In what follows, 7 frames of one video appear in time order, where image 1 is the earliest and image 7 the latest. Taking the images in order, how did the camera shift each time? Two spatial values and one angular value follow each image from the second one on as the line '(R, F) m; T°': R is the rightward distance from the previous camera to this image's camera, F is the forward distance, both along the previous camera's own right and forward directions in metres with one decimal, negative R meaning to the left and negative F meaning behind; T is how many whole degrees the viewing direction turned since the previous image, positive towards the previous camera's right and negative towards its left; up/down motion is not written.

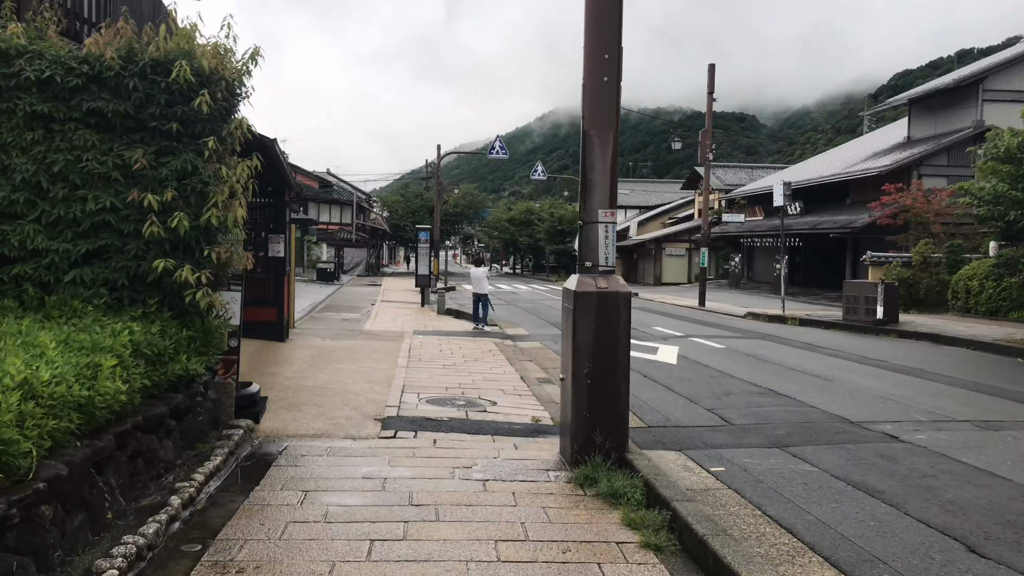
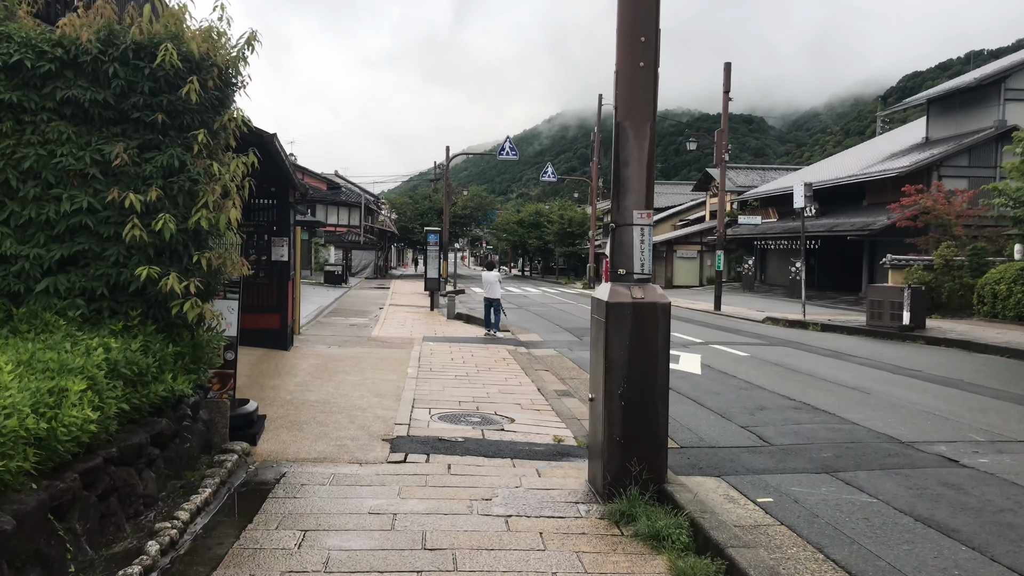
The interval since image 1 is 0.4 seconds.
(-0.1, +0.5) m; -1°
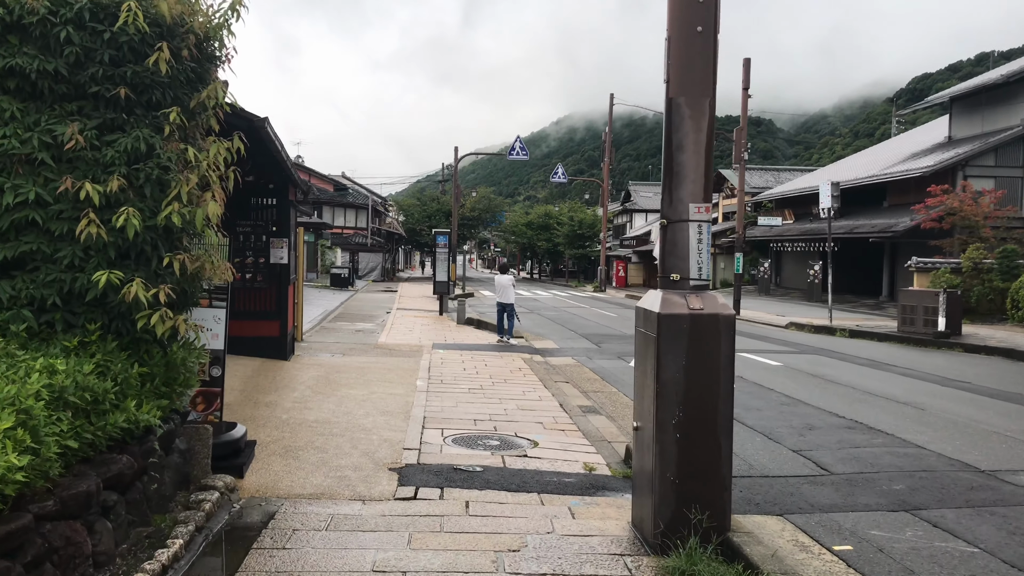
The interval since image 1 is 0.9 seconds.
(-0.1, +0.7) m; -1°
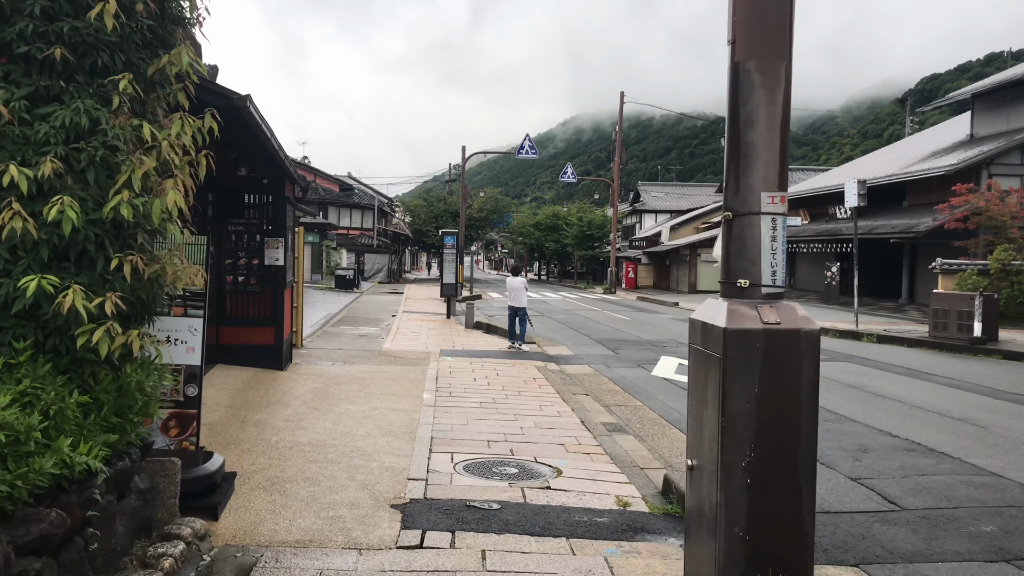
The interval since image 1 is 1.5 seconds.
(-0.1, +0.7) m; 0°
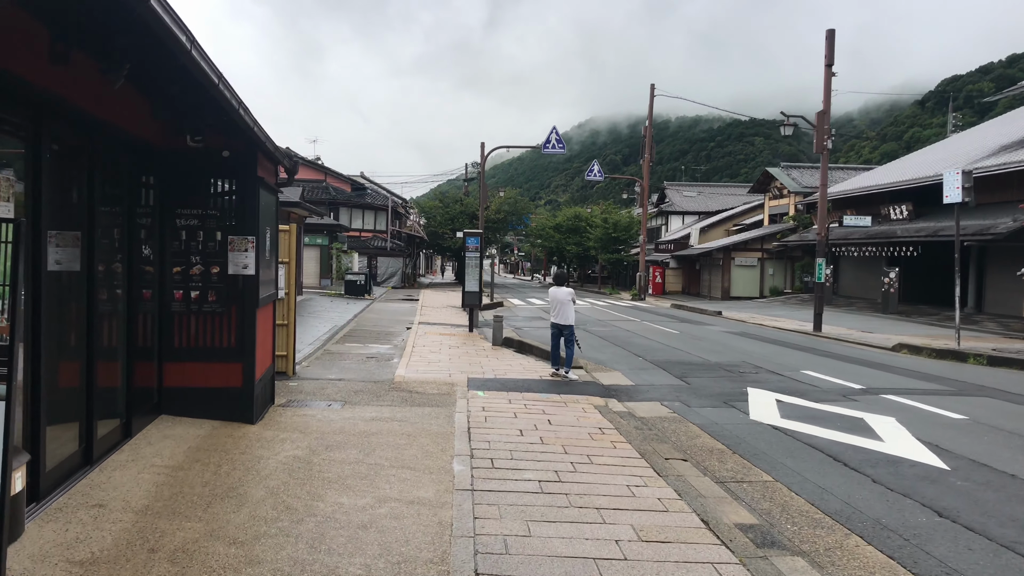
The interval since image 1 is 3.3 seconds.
(-0.4, +2.4) m; -1°
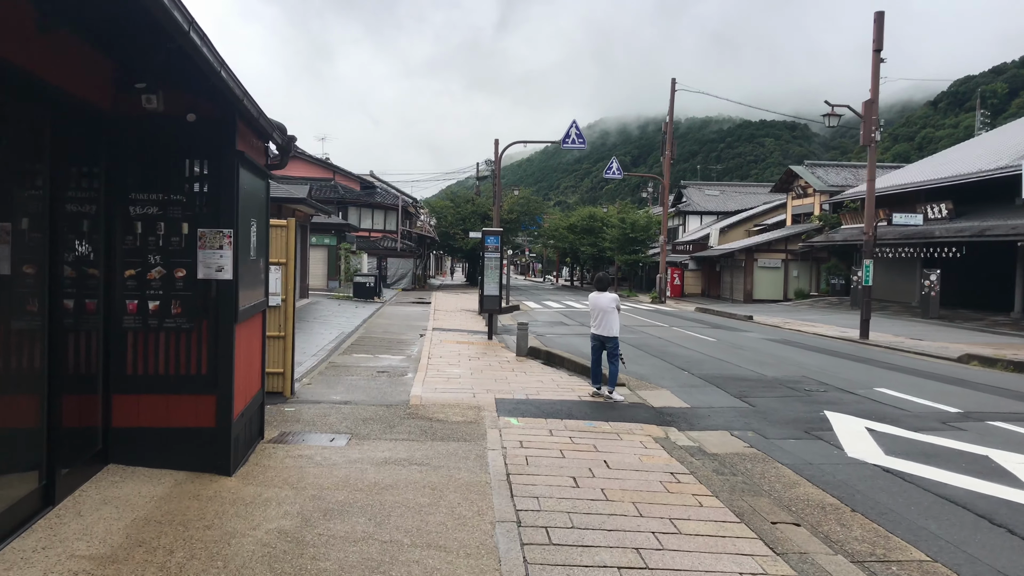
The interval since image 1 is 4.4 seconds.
(-0.3, +1.4) m; -1°
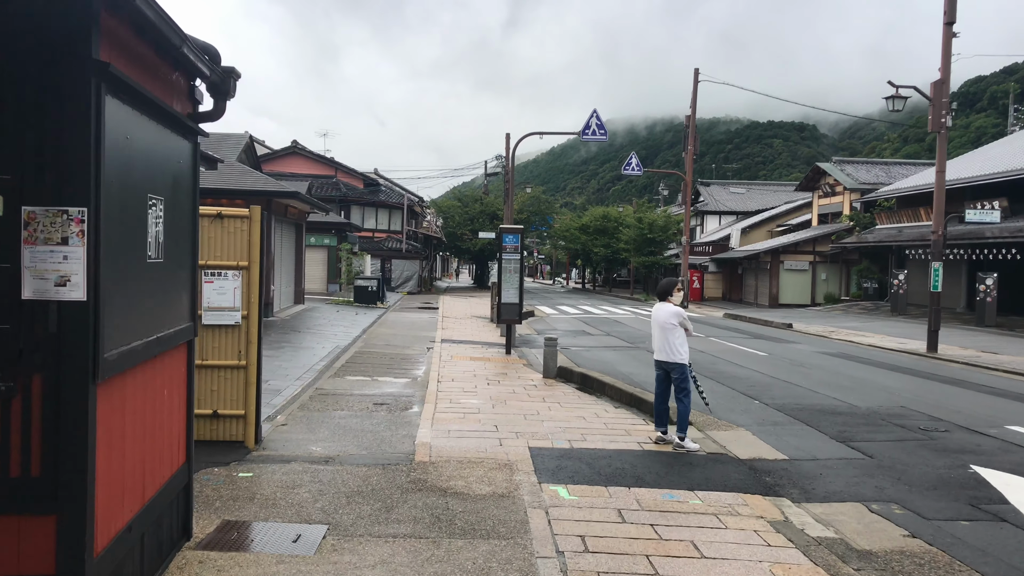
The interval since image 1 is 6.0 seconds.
(-0.3, +2.0) m; 0°
